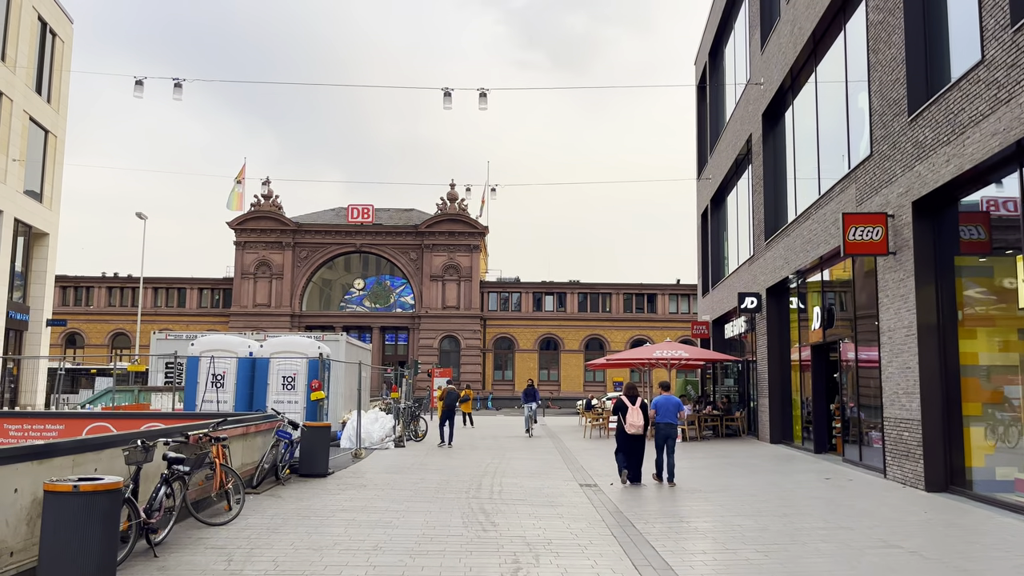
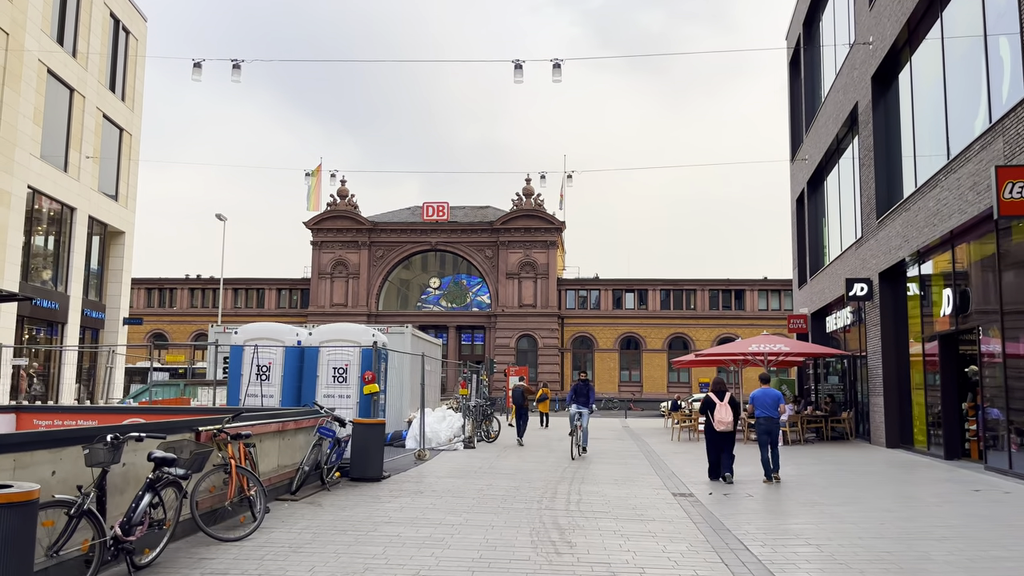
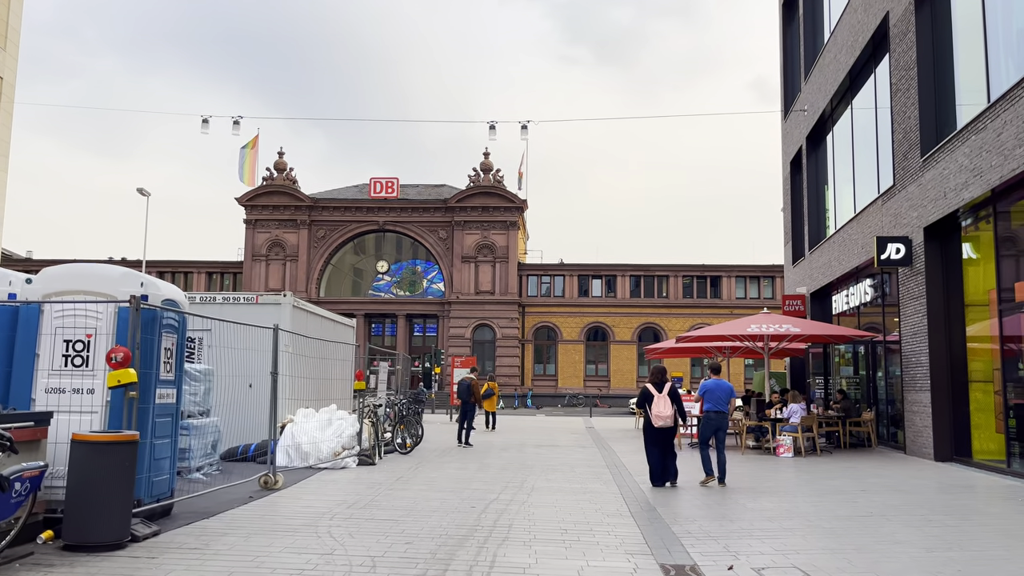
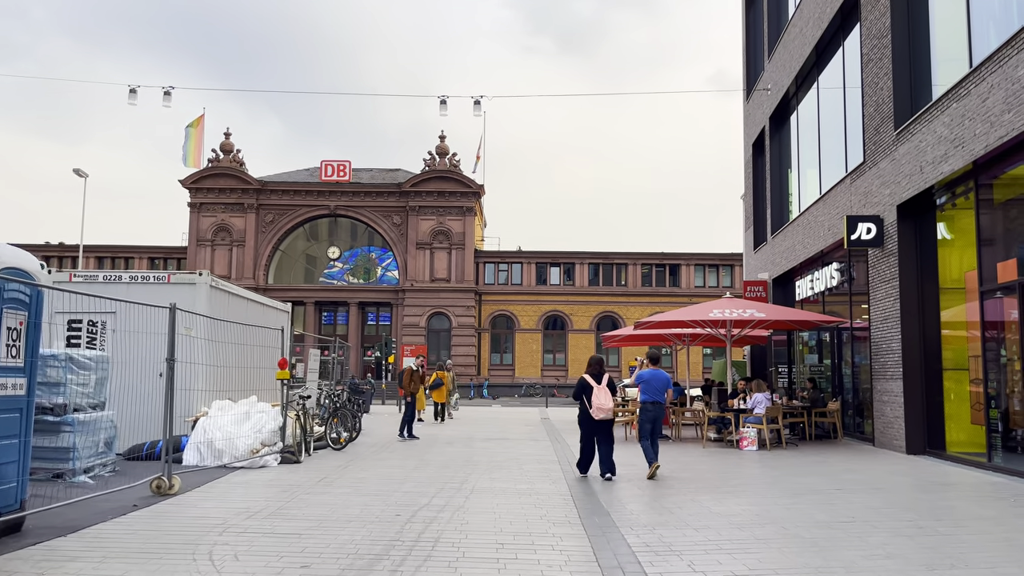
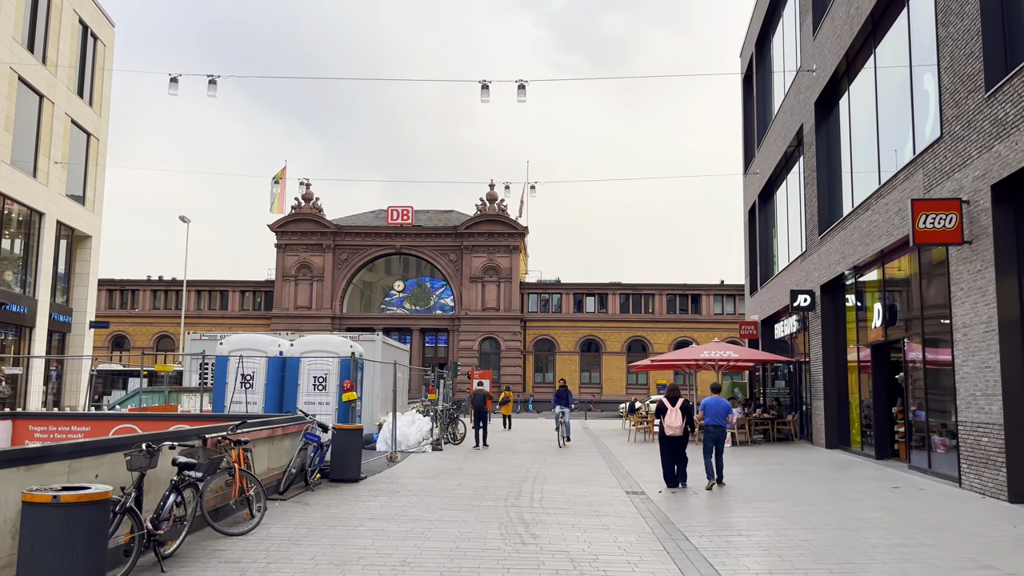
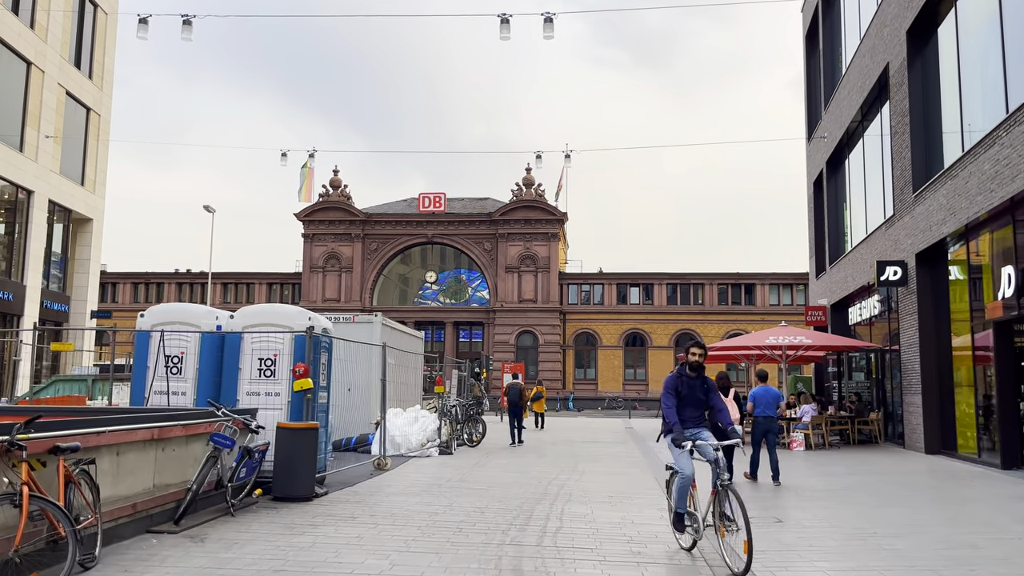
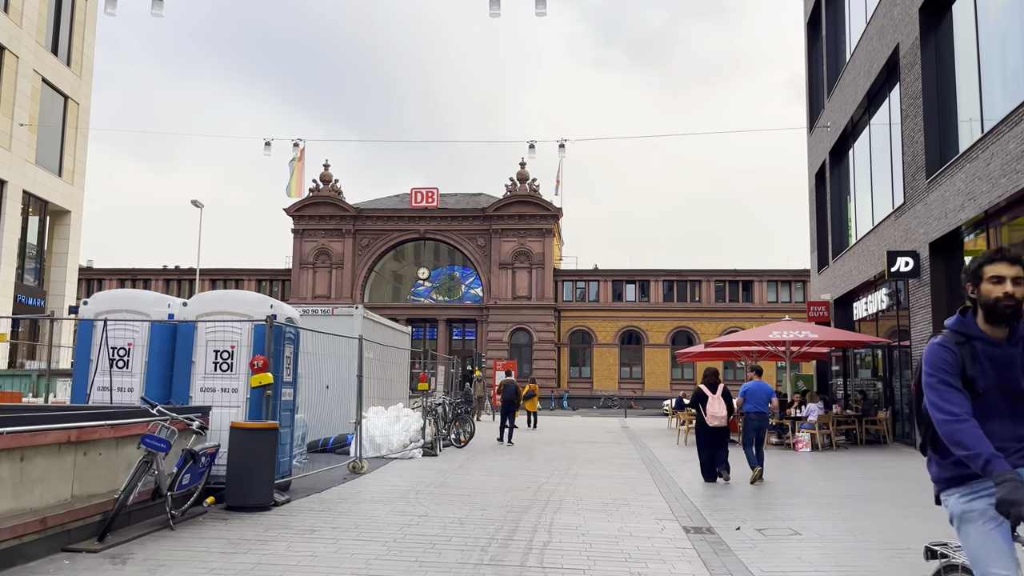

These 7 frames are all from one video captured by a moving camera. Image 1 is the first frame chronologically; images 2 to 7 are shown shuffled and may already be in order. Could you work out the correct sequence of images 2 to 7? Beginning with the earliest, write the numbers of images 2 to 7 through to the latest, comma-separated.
5, 2, 6, 7, 3, 4
